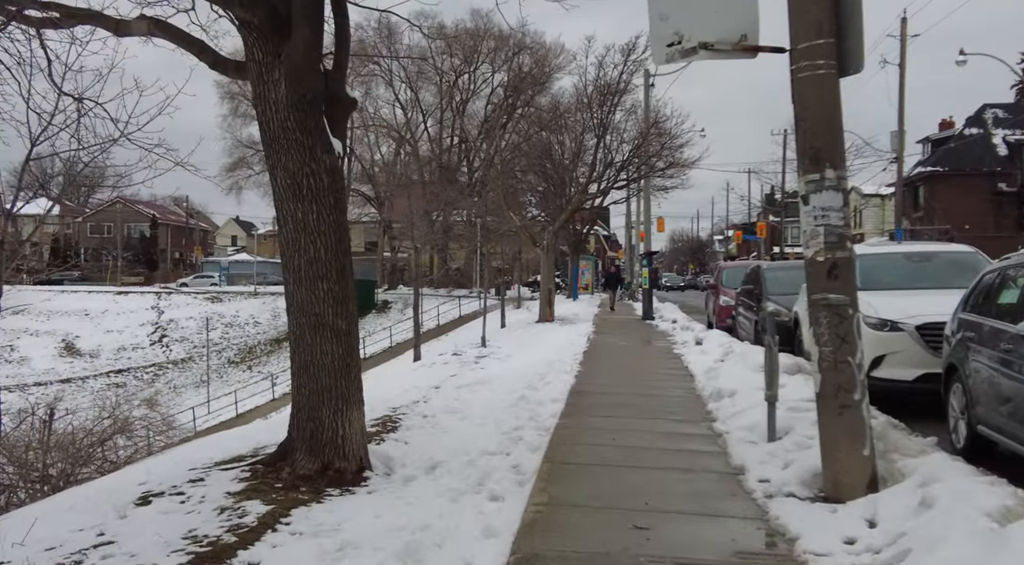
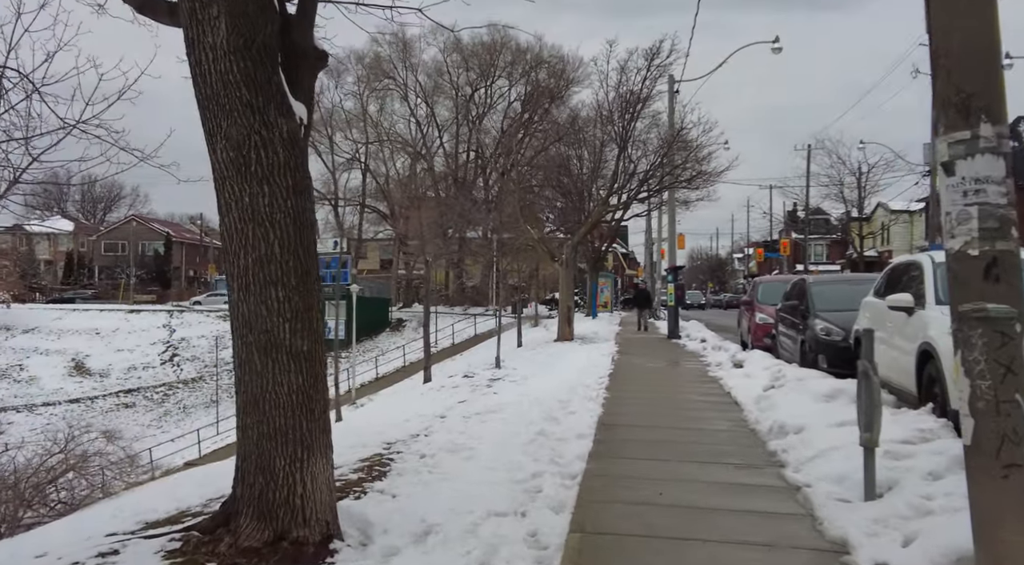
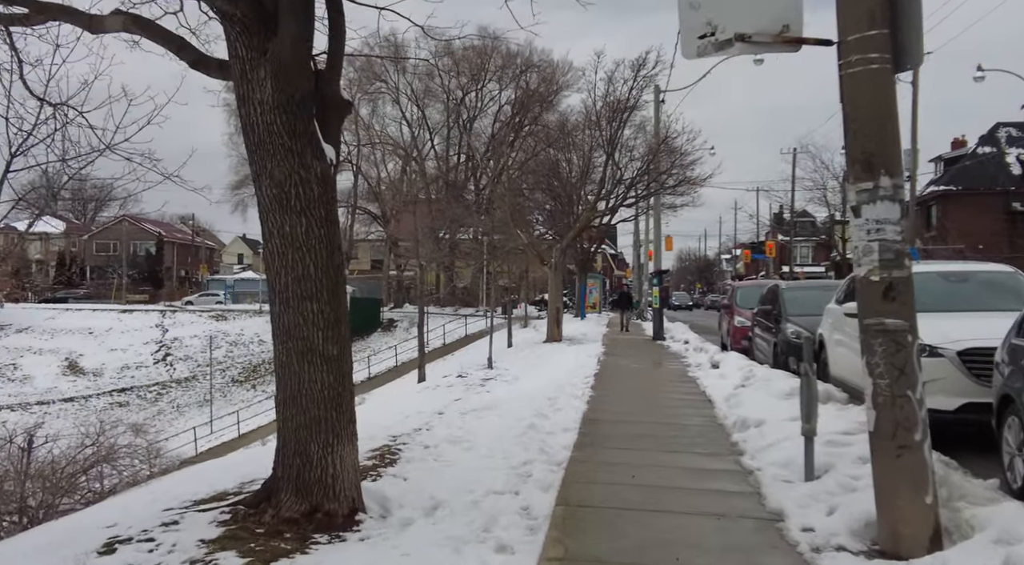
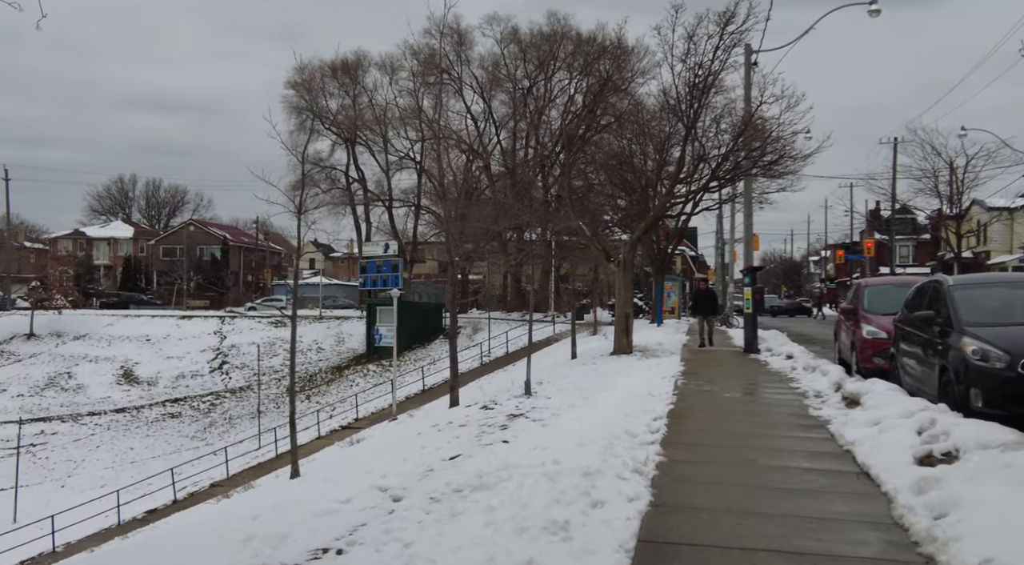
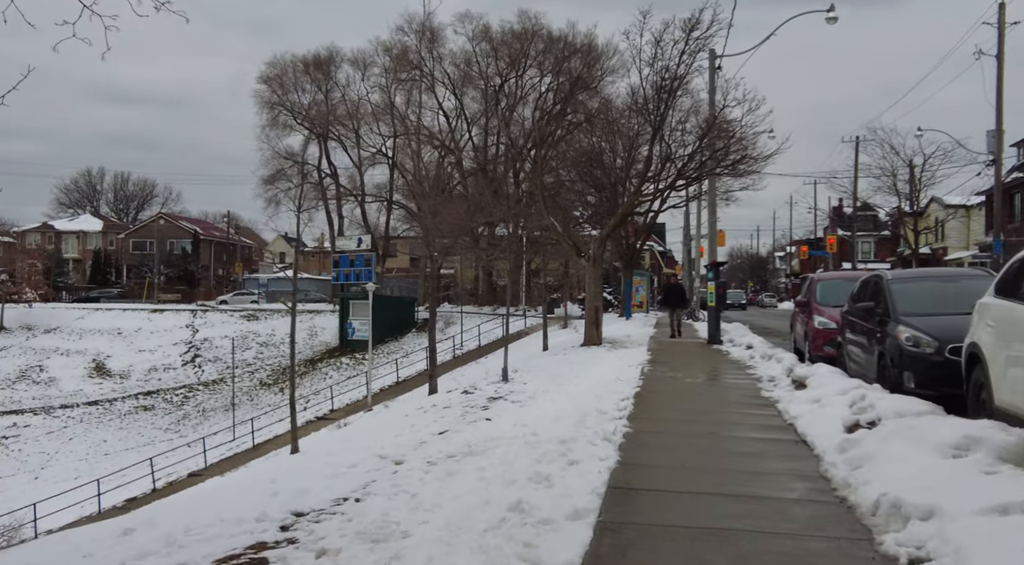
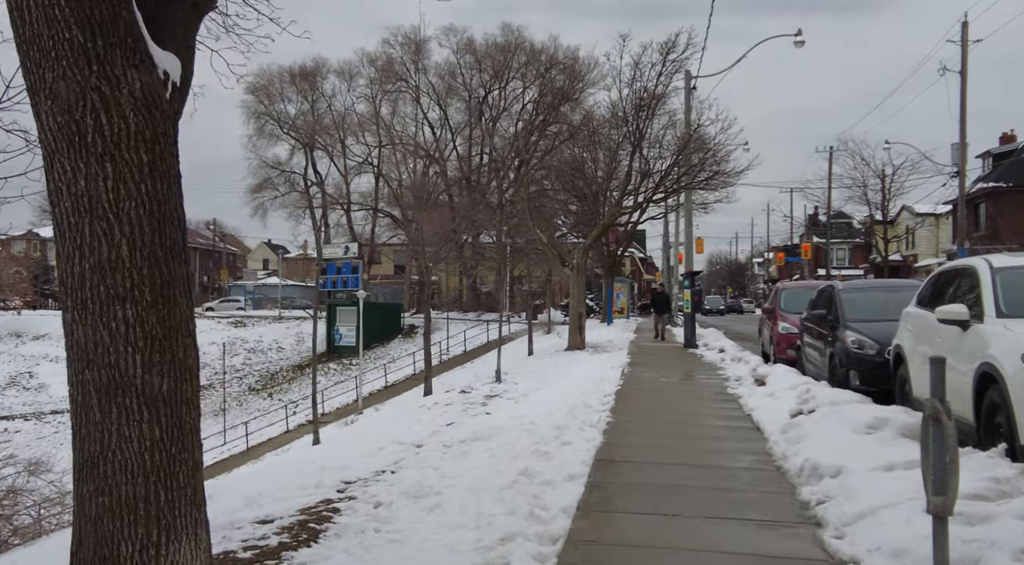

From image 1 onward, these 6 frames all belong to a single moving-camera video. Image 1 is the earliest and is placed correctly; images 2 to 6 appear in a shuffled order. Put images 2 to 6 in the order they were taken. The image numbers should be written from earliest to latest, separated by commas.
3, 2, 6, 5, 4
